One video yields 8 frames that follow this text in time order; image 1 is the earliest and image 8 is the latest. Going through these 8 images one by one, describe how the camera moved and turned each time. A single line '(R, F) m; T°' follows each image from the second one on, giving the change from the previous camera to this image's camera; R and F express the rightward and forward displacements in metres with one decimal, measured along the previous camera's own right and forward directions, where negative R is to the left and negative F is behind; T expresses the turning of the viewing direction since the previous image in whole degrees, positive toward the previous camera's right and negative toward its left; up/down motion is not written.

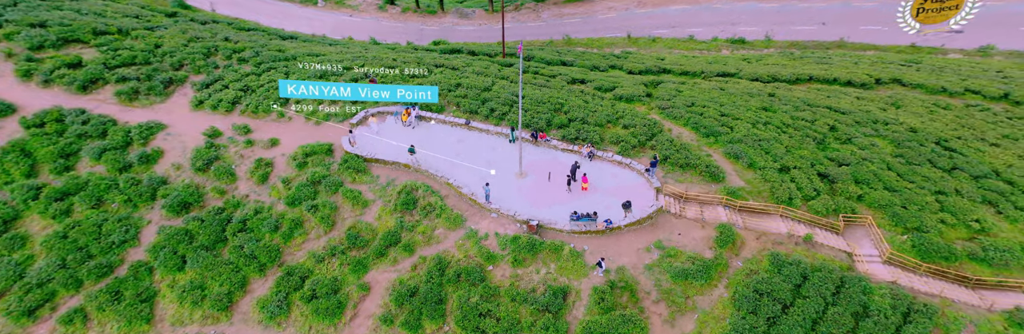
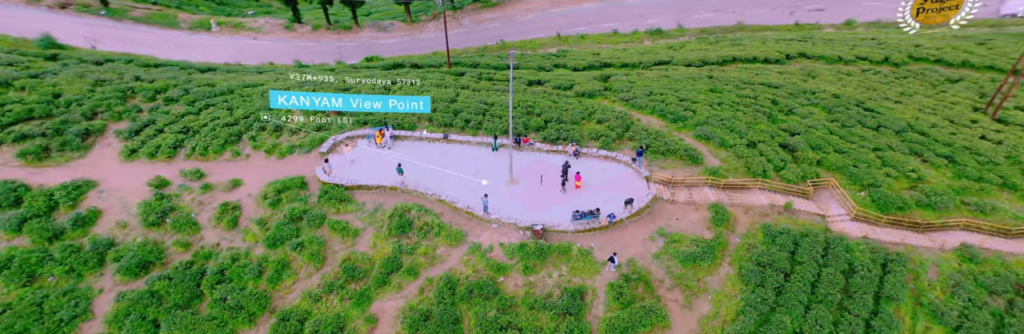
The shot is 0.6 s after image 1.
(-0.9, +0.6) m; +4°
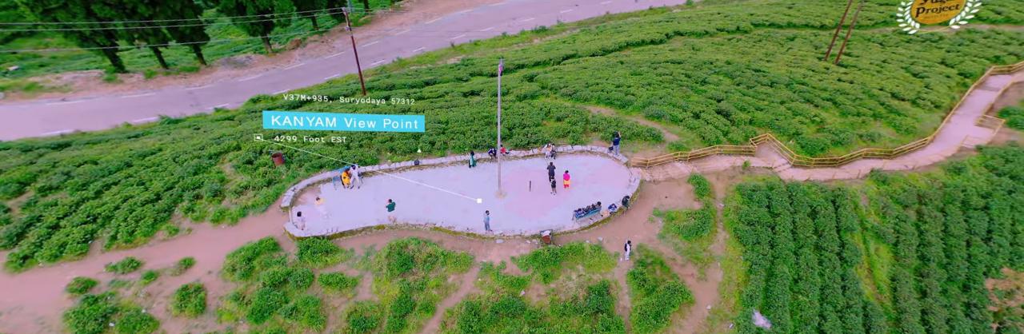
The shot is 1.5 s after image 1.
(-1.5, +0.7) m; +7°
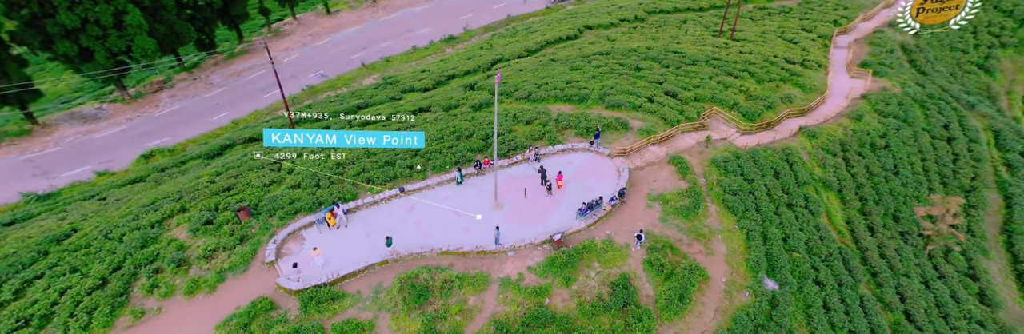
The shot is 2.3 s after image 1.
(-1.5, +0.4) m; +6°
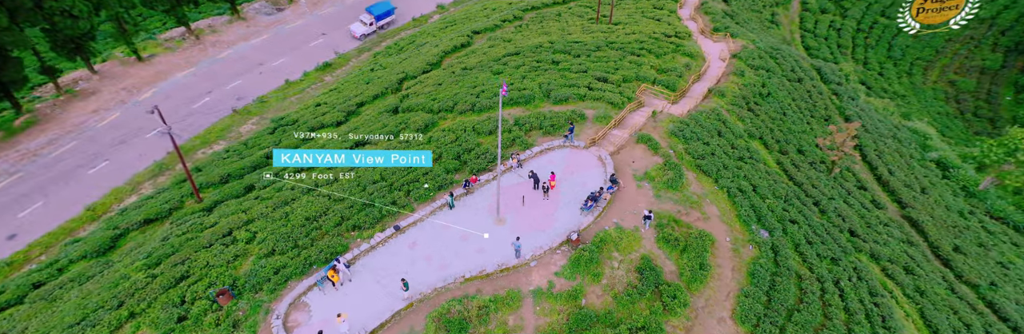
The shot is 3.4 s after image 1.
(-2.2, +0.4) m; +9°
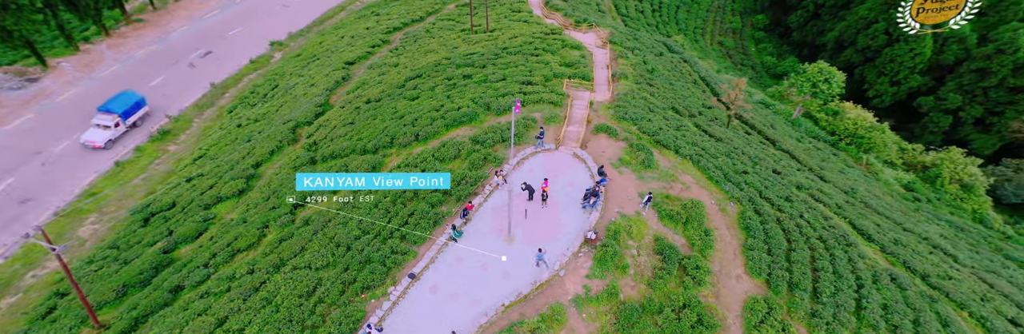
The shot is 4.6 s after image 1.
(-2.7, +0.3) m; +10°
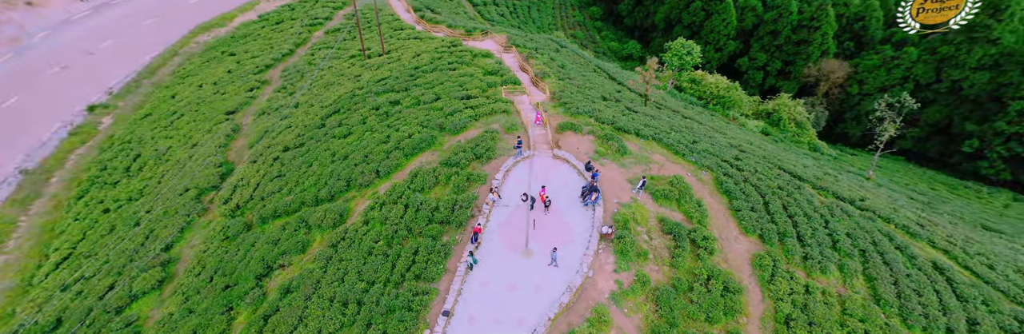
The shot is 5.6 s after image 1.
(-2.6, 0.0) m; +9°
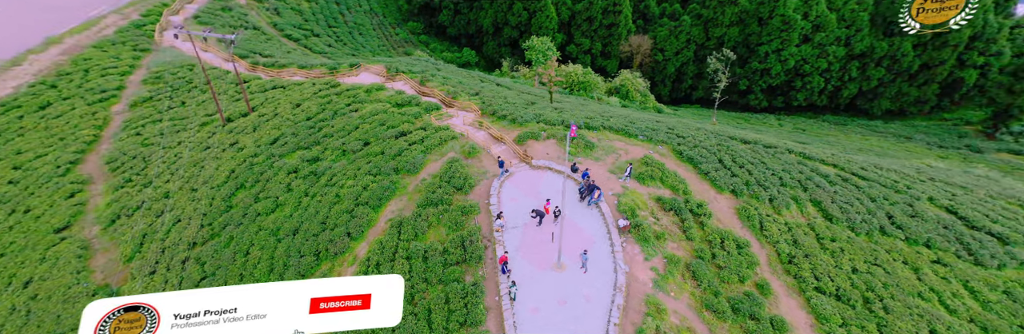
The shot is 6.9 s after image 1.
(-3.7, -0.2) m; +11°
